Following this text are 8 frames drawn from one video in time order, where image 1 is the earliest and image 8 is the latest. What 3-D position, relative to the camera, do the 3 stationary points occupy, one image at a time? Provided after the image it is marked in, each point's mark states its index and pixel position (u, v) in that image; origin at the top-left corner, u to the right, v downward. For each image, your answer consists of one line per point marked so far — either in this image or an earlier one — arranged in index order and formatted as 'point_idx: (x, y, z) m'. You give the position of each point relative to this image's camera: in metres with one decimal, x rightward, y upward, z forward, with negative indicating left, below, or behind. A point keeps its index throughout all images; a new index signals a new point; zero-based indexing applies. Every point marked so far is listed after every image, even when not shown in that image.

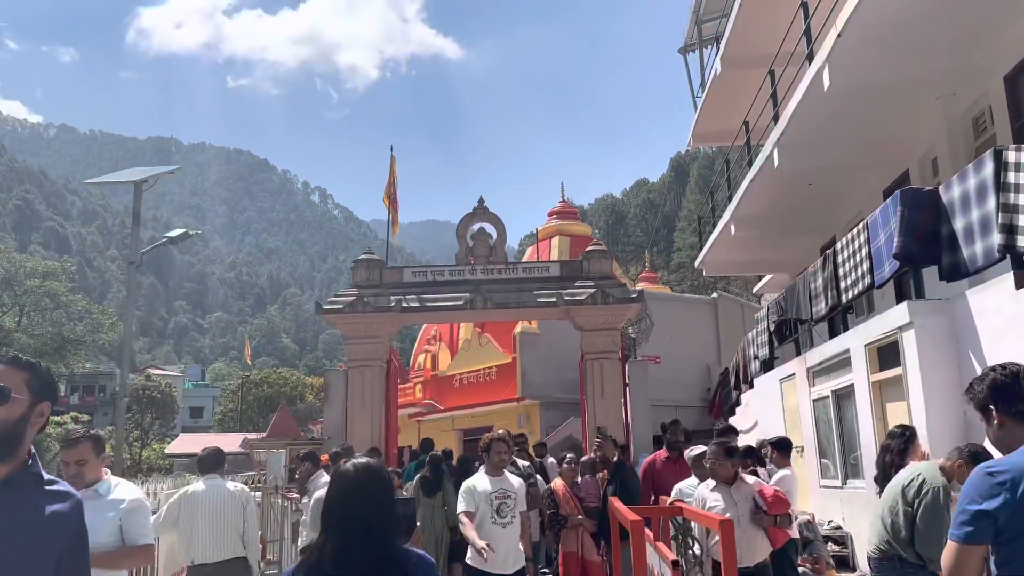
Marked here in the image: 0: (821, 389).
0: (+3.4, -1.1, +9.0) m
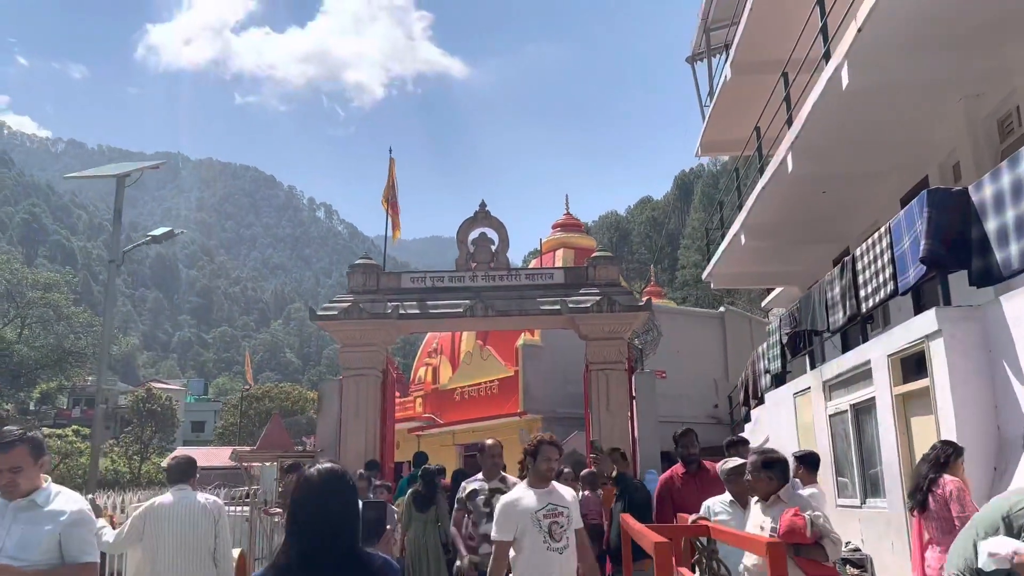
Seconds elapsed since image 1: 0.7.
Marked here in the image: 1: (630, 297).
0: (+3.4, -1.2, +8.6) m
1: (+1.3, -0.1, +8.9) m
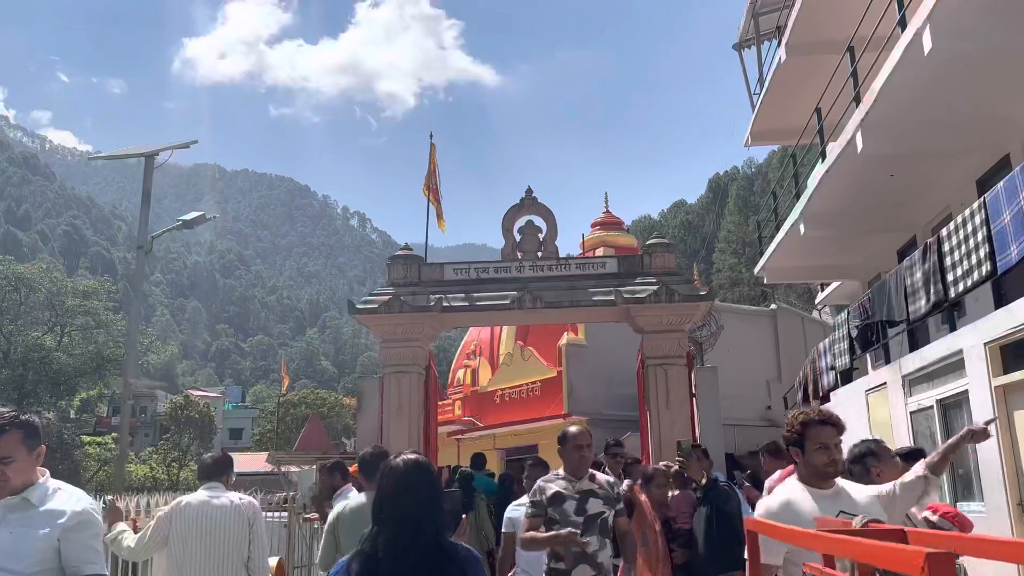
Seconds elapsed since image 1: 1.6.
0: (+3.9, -1.1, +7.8) m
1: (+1.8, 0.0, +8.3) m
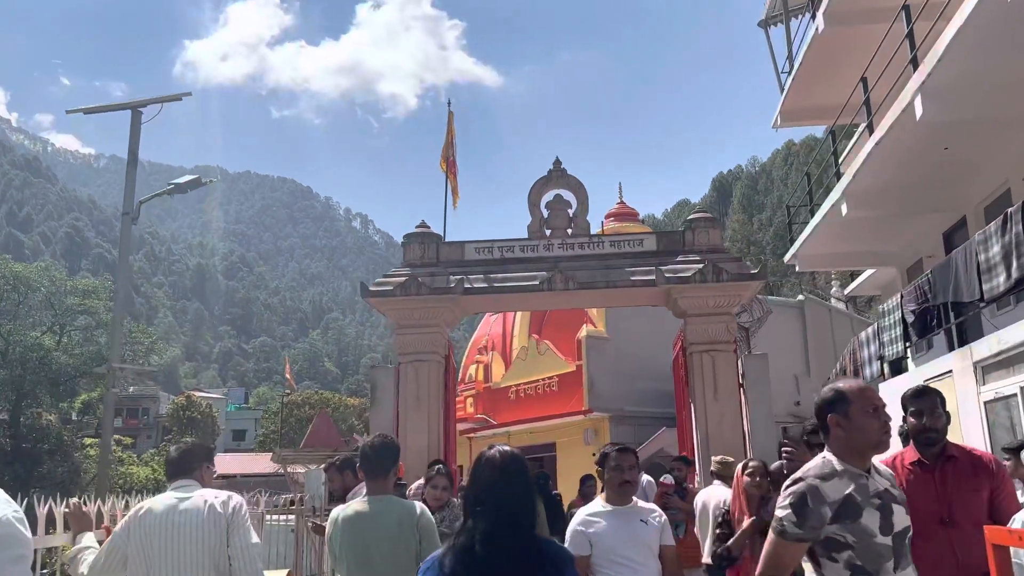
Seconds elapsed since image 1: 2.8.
0: (+4.2, -0.9, +7.0) m
1: (+2.1, +0.2, +7.5) m
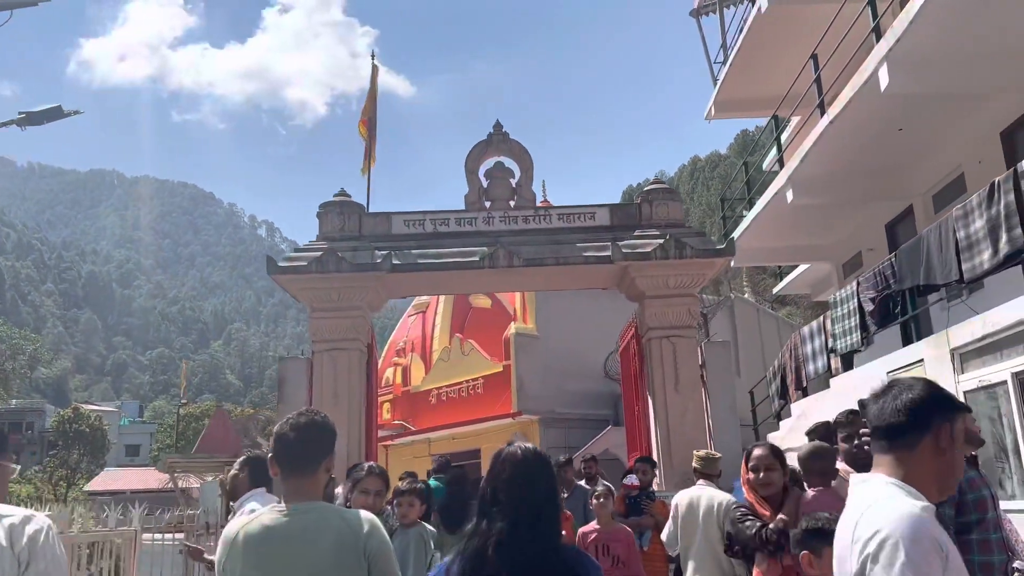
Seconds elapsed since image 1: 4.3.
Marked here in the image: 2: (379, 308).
0: (+3.7, -0.7, +6.5) m
1: (+1.6, +0.4, +6.7) m
2: (-1.1, -0.2, +7.1) m
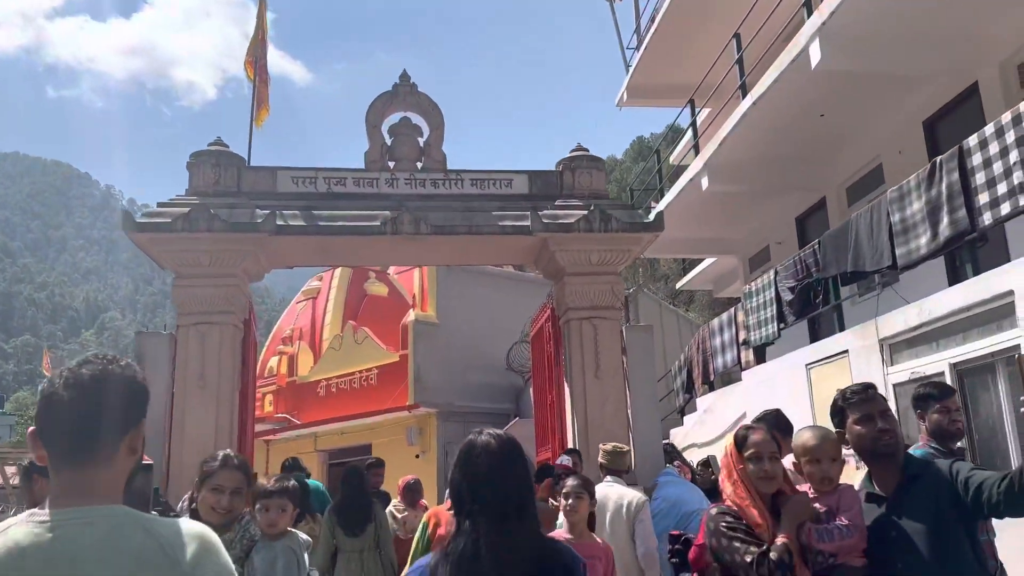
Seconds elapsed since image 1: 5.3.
0: (+3.0, -0.6, +6.1) m
1: (+0.9, +0.6, +6.1) m
2: (-1.9, +0.1, +6.1) m
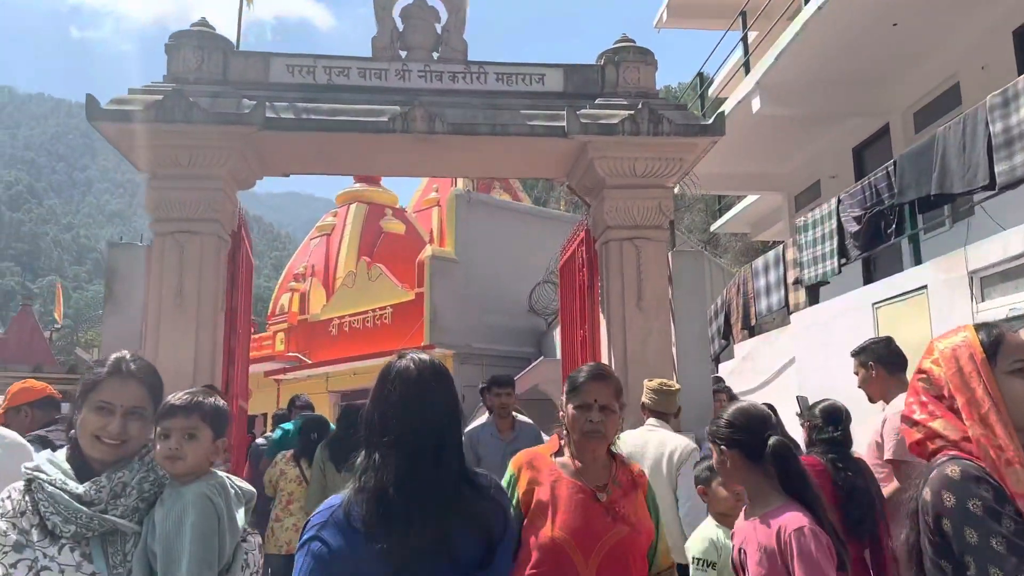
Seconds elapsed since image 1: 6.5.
0: (+3.2, -0.1, +5.2) m
1: (+1.1, +1.1, +5.2) m
2: (-1.7, +0.7, +5.3) m
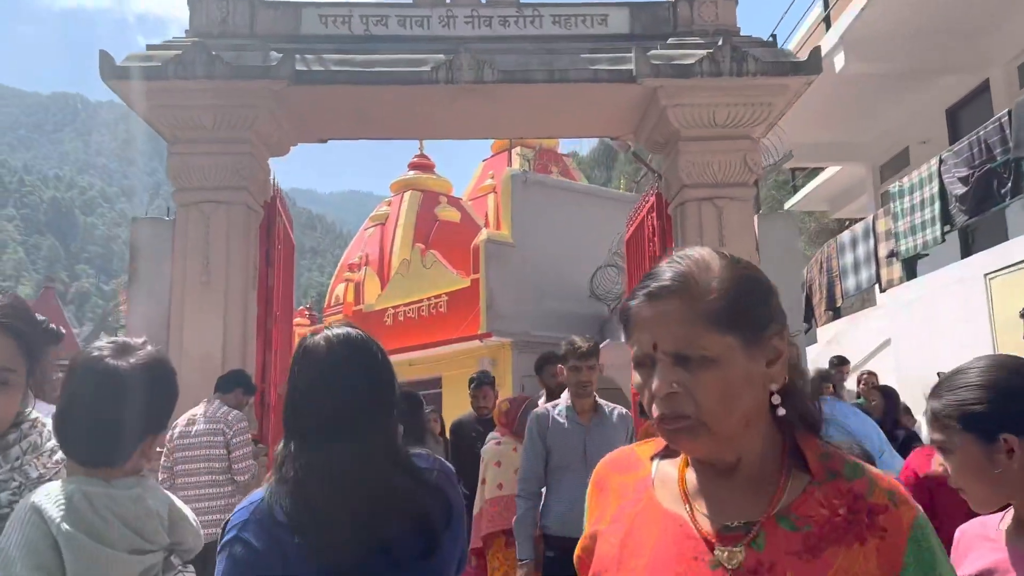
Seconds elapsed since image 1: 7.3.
0: (+3.5, +0.1, +4.4) m
1: (+1.4, +1.3, +4.5) m
2: (-1.3, +0.8, +4.8) m
